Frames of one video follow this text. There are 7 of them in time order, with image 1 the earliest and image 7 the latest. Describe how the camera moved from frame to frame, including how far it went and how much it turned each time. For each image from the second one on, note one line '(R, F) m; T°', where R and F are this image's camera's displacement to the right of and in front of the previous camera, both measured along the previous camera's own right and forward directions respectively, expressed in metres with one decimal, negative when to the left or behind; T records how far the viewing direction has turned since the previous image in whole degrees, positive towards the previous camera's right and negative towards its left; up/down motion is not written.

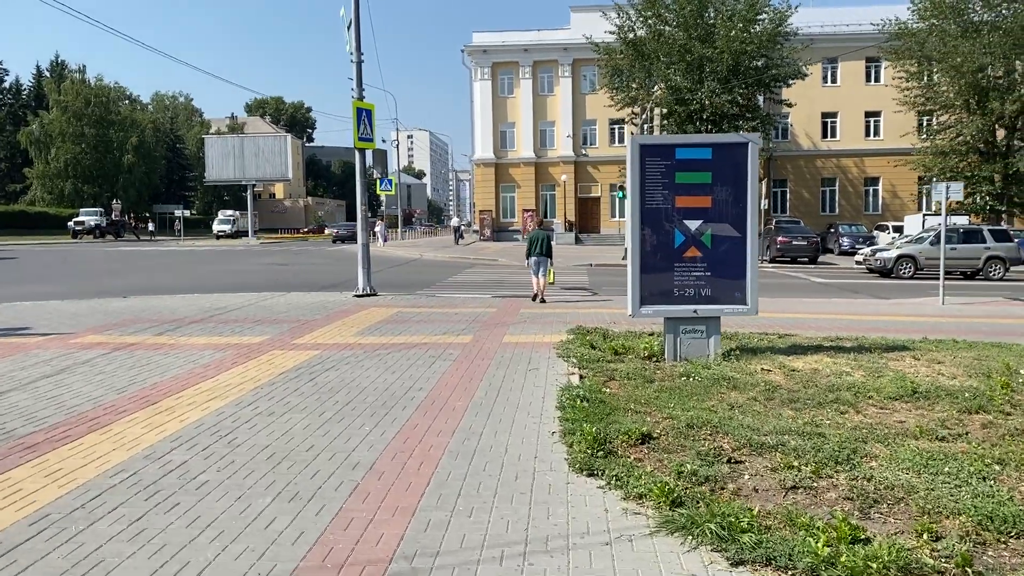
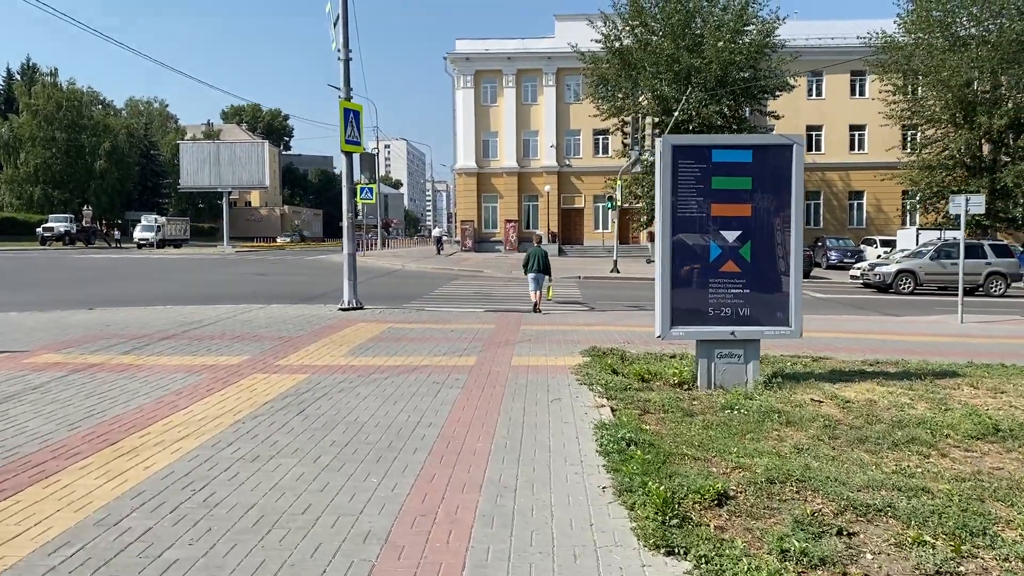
(-0.4, +1.1) m; +2°
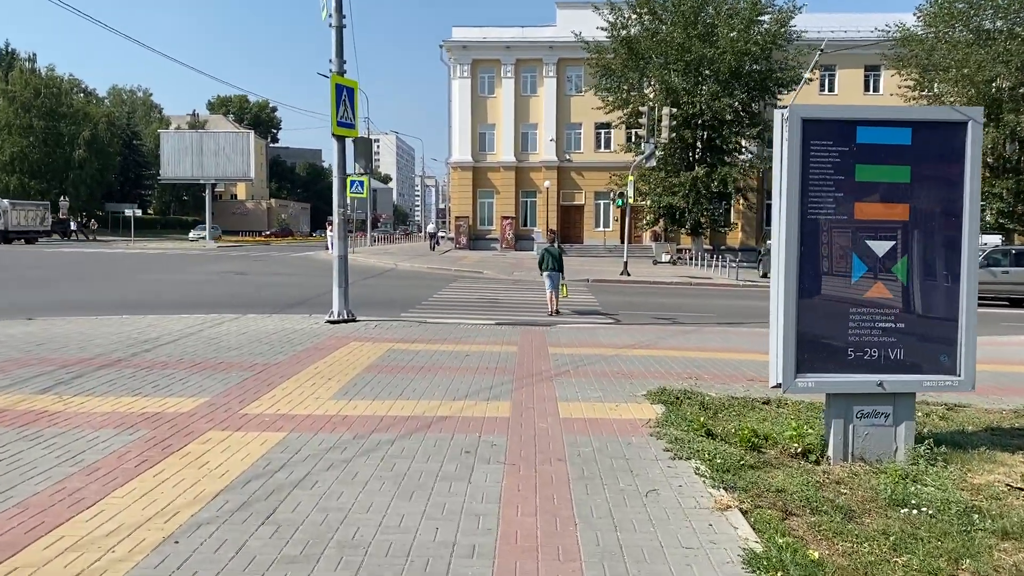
(-0.5, +2.4) m; +1°
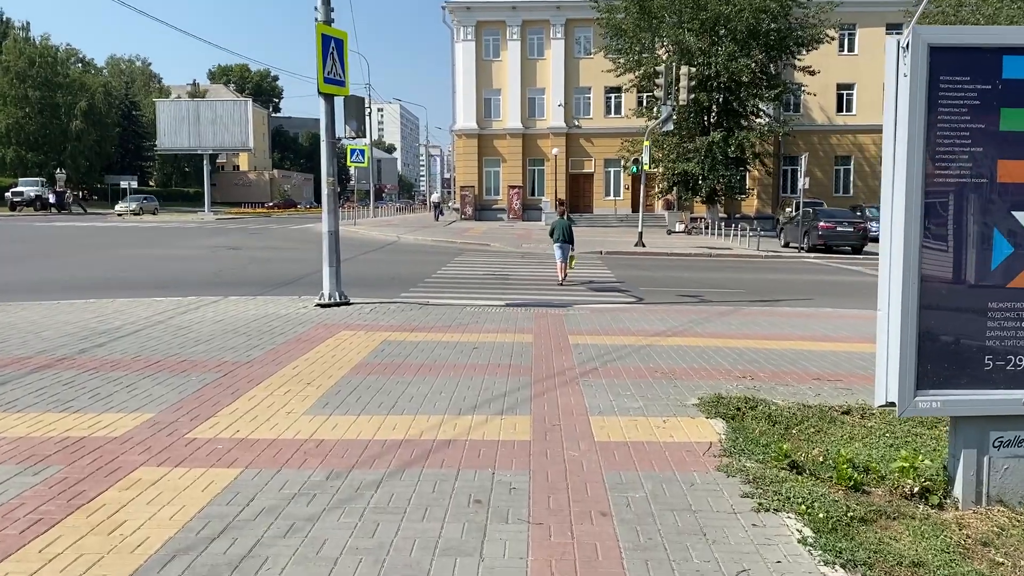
(-0.1, +1.5) m; 0°
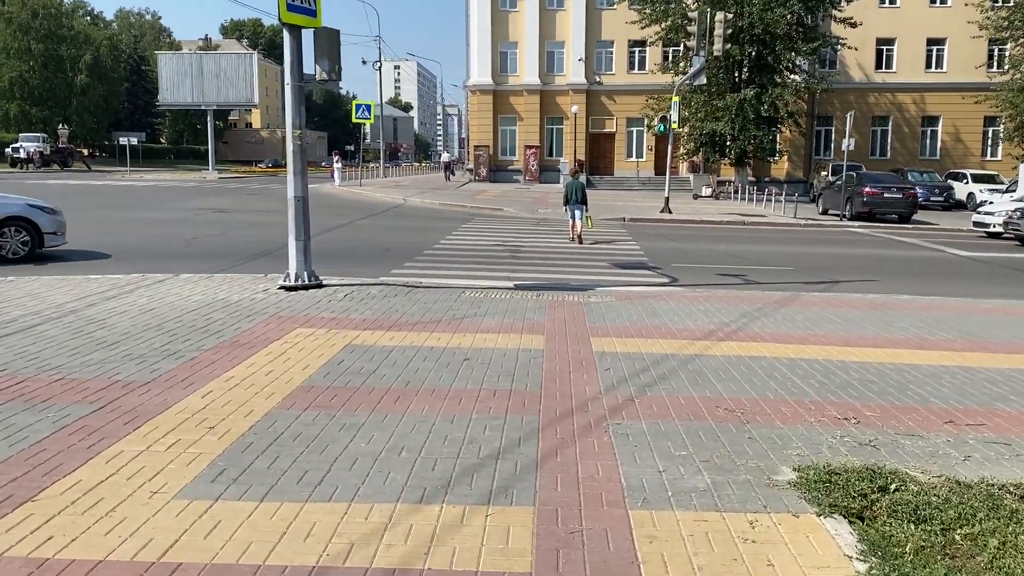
(+0.1, +2.3) m; -1°
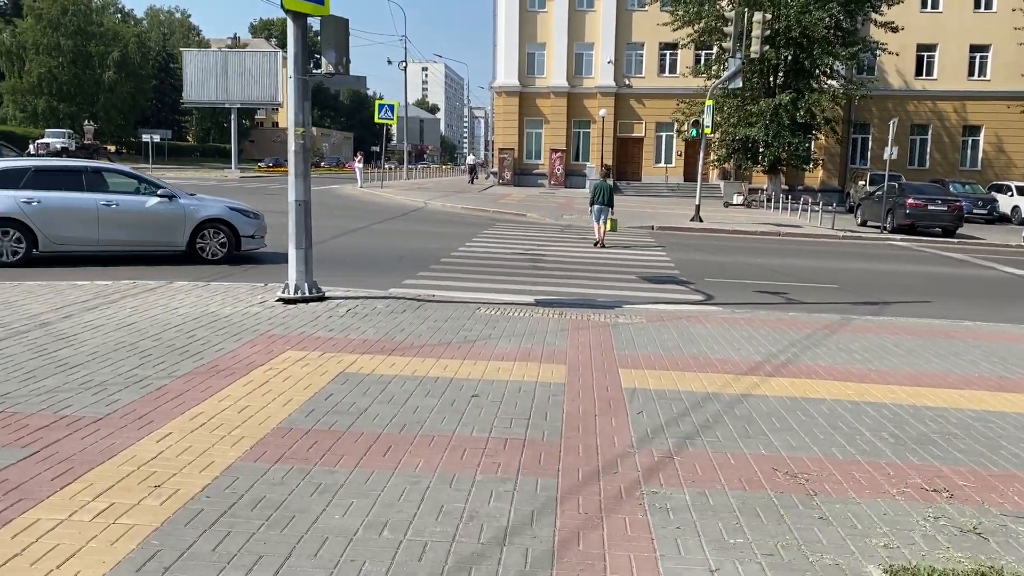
(0.0, +0.9) m; -2°
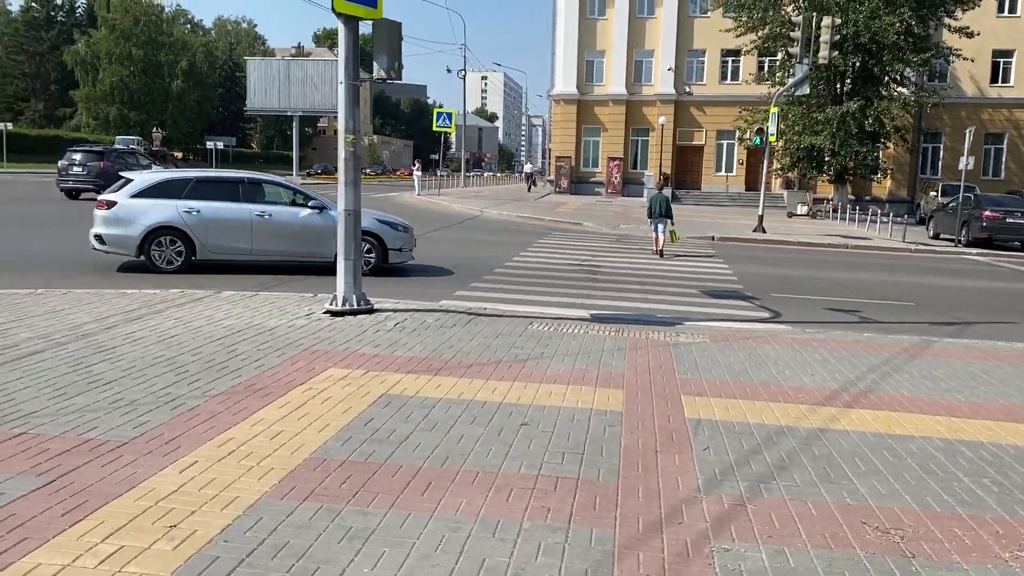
(0.0, +0.4) m; -4°
